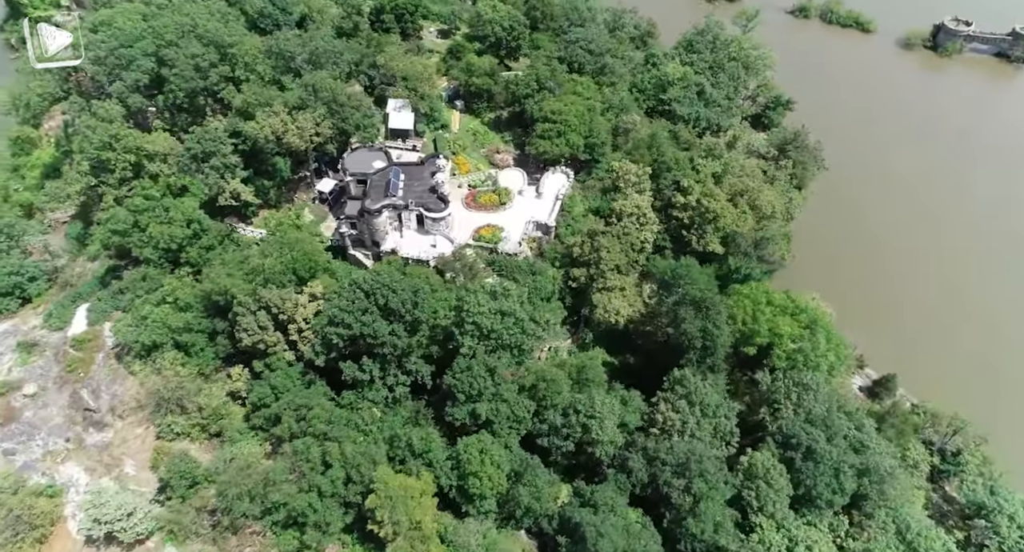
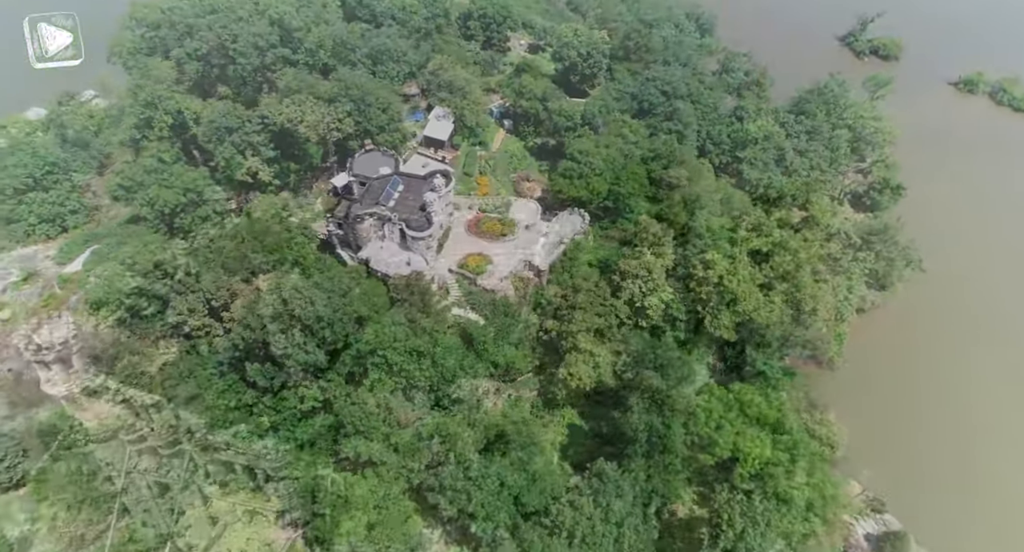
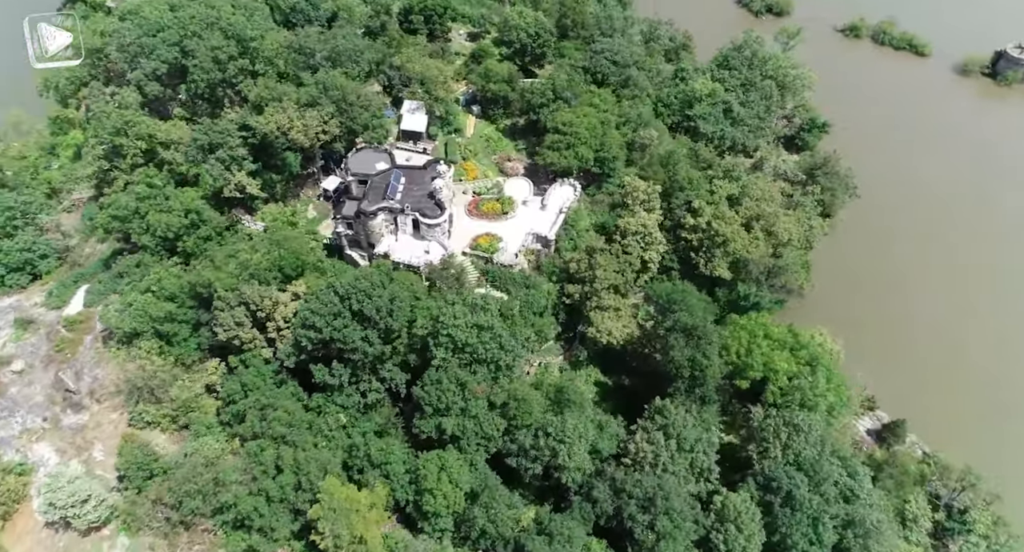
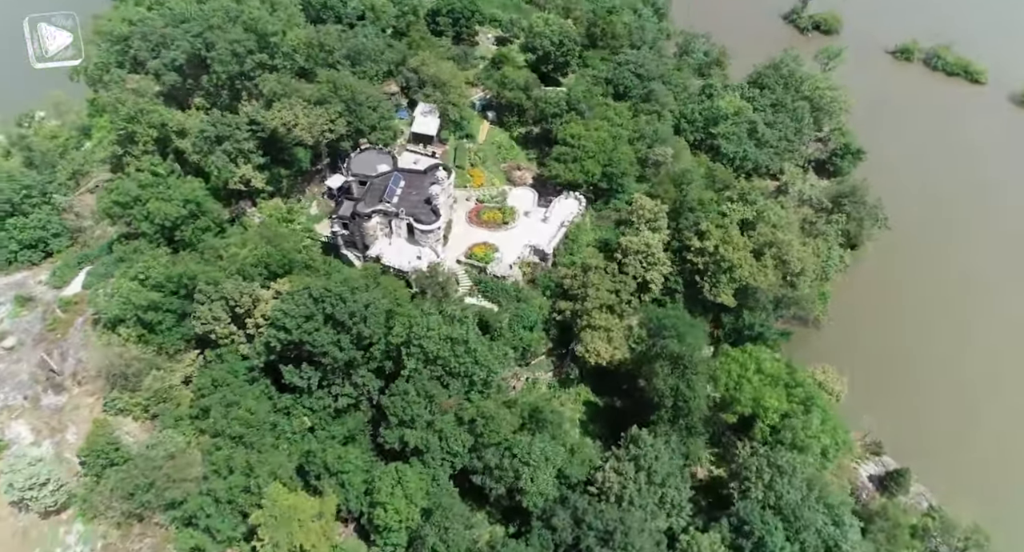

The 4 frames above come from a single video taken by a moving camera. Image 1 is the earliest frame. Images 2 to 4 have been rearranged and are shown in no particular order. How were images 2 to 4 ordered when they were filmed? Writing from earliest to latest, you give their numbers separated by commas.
3, 4, 2
